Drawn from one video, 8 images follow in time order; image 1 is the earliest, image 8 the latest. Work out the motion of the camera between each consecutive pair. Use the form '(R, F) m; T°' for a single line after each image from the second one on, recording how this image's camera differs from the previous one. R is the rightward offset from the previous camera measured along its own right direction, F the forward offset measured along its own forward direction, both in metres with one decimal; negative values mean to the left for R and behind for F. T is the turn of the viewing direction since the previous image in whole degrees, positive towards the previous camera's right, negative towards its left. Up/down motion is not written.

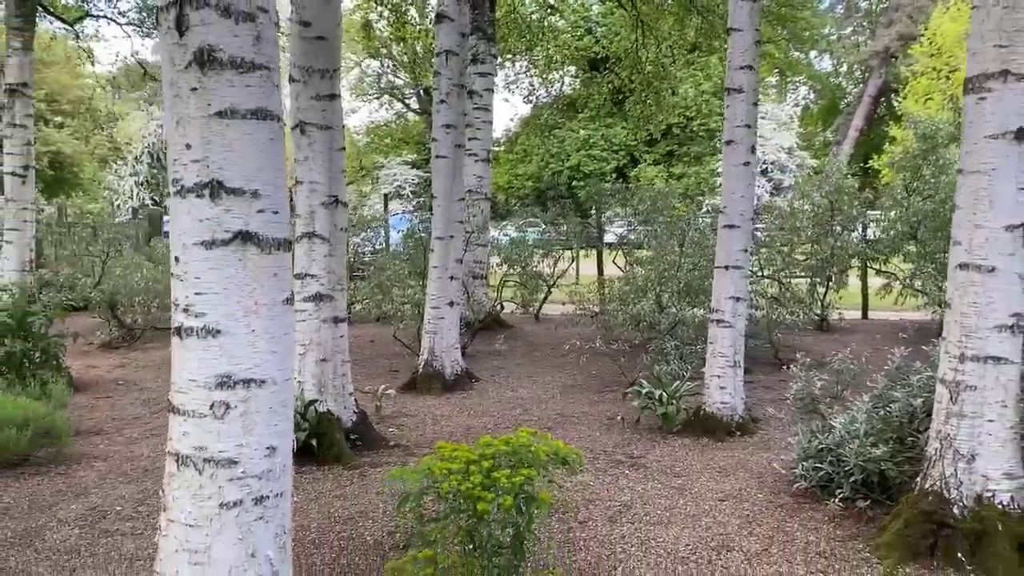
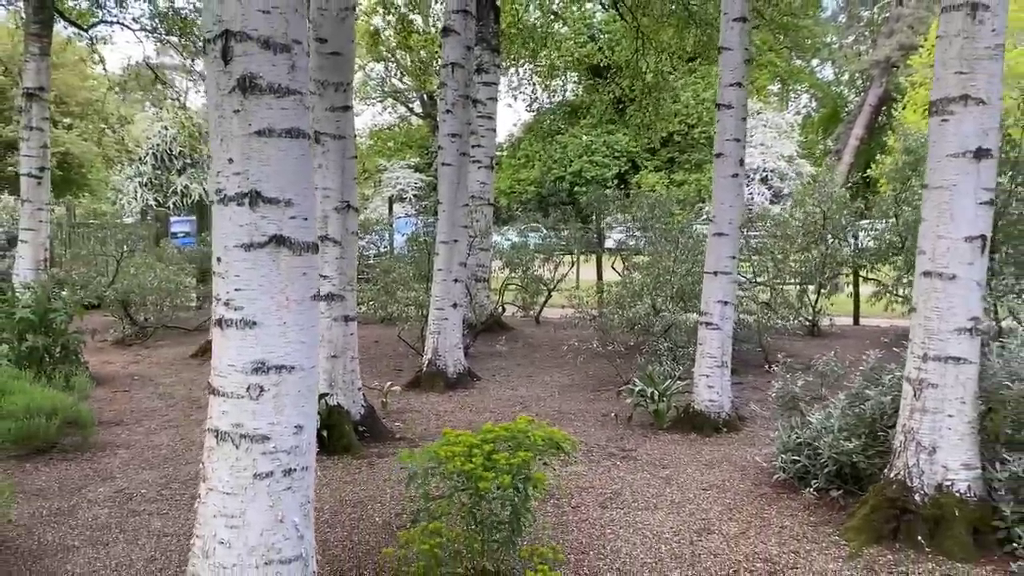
(0.0, -0.3) m; 0°
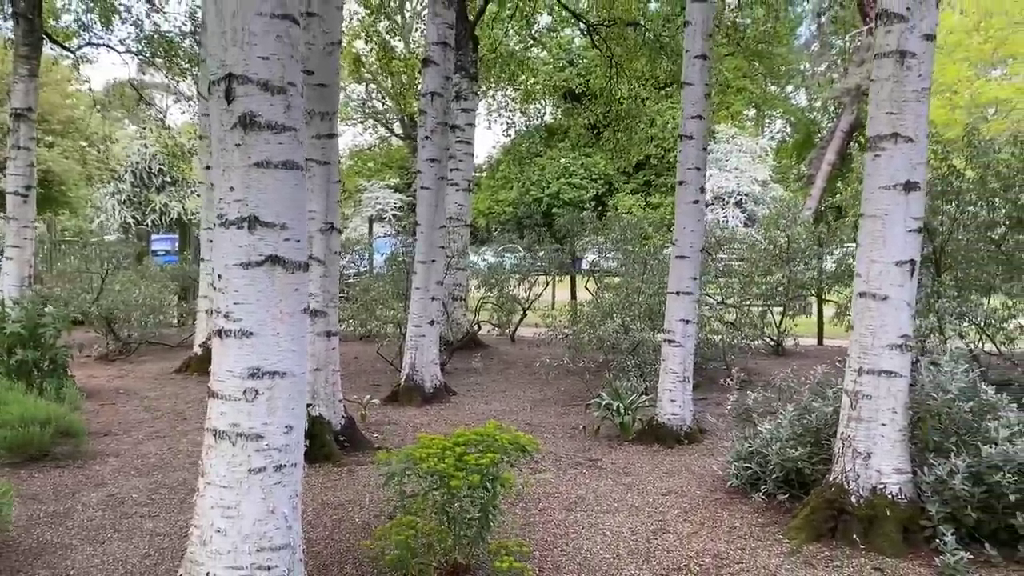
(0.0, -0.3) m; +1°
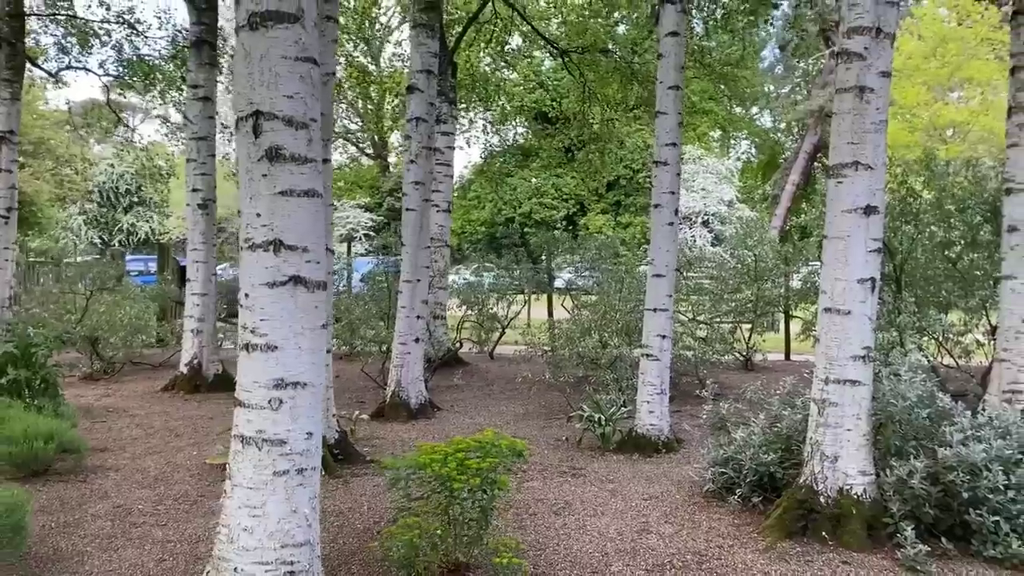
(-0.1, -0.3) m; +2°
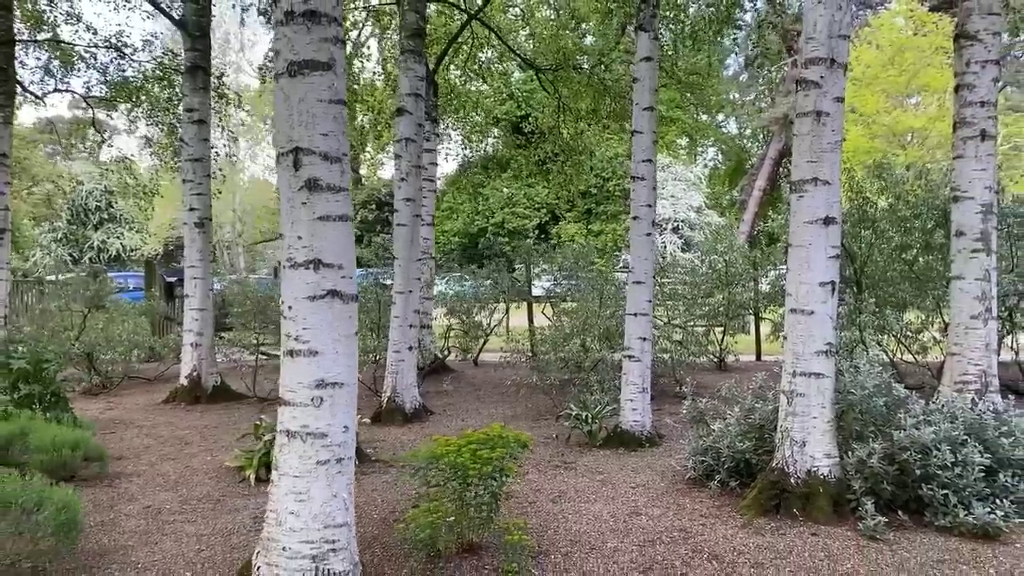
(-0.1, -0.5) m; +2°
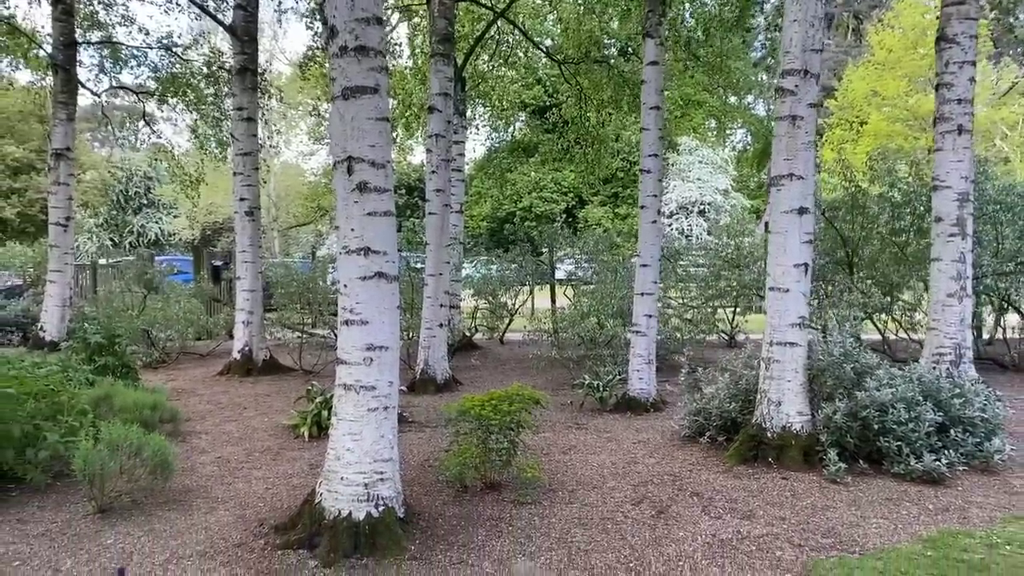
(+0.1, -0.8) m; -2°
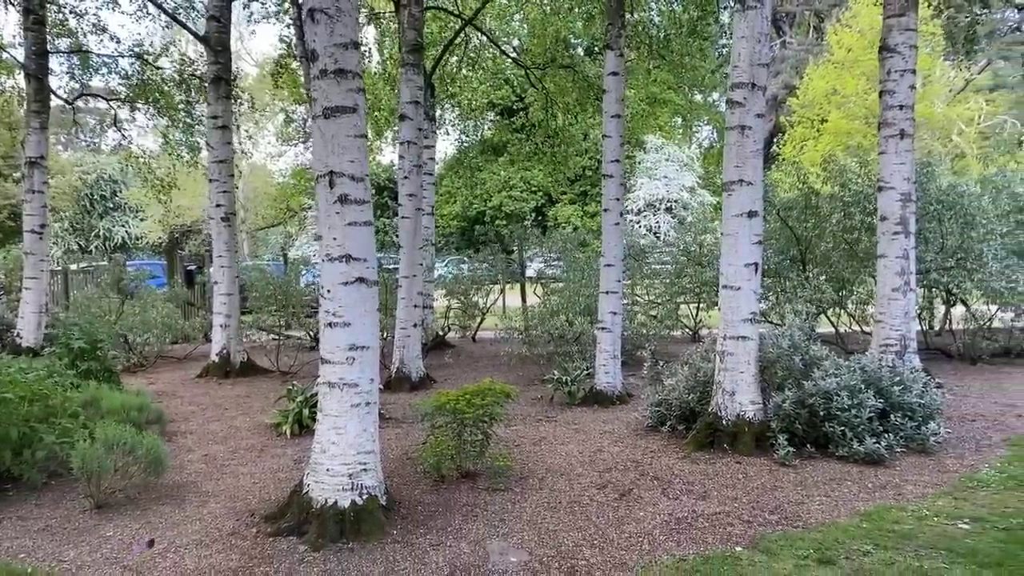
(0.0, -0.4) m; +2°
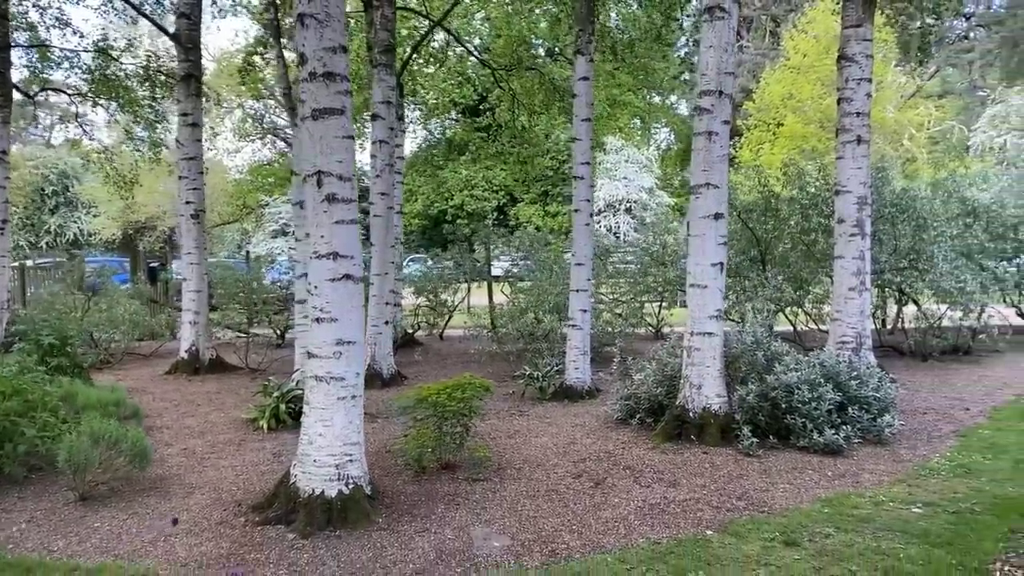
(-0.1, -0.2) m; +3°
